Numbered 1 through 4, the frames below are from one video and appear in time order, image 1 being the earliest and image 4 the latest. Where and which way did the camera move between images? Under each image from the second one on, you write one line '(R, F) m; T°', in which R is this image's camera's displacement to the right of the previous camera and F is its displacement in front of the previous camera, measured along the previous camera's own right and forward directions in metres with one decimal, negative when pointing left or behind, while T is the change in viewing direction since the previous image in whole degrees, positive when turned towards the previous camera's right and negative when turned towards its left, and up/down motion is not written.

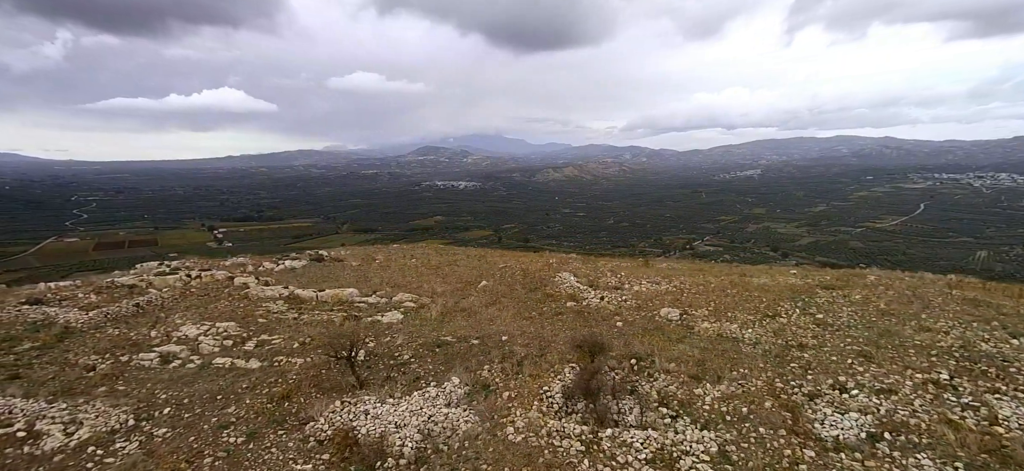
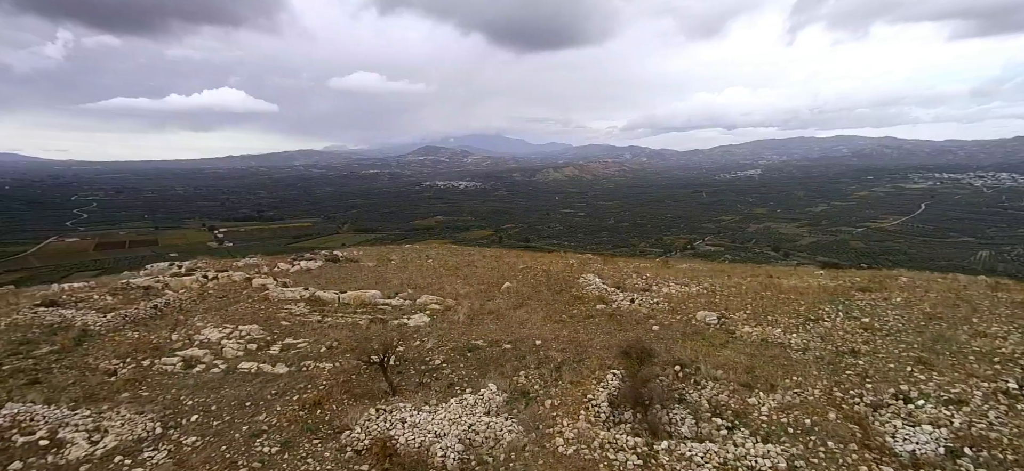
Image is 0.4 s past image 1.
(-0.7, +0.3) m; 0°
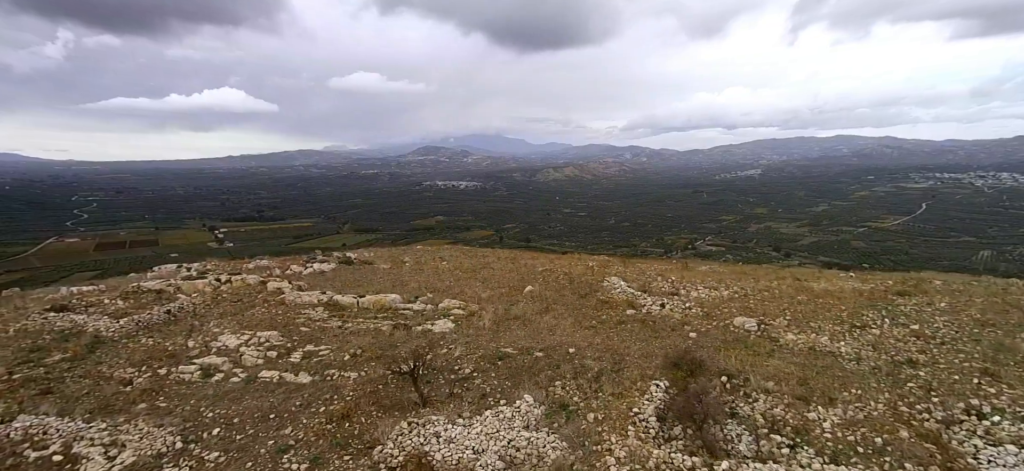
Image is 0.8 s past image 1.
(-0.6, +0.5) m; 0°
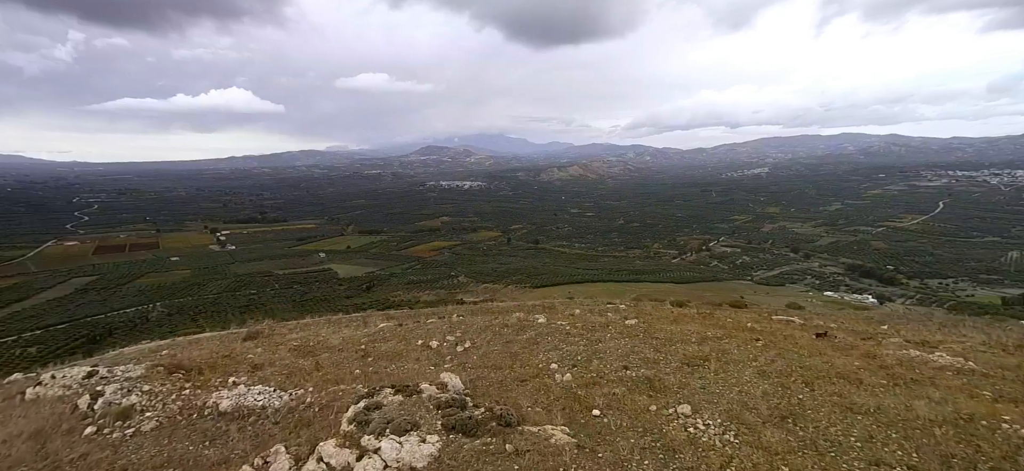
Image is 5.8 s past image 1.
(-5.5, +12.6) m; 0°
